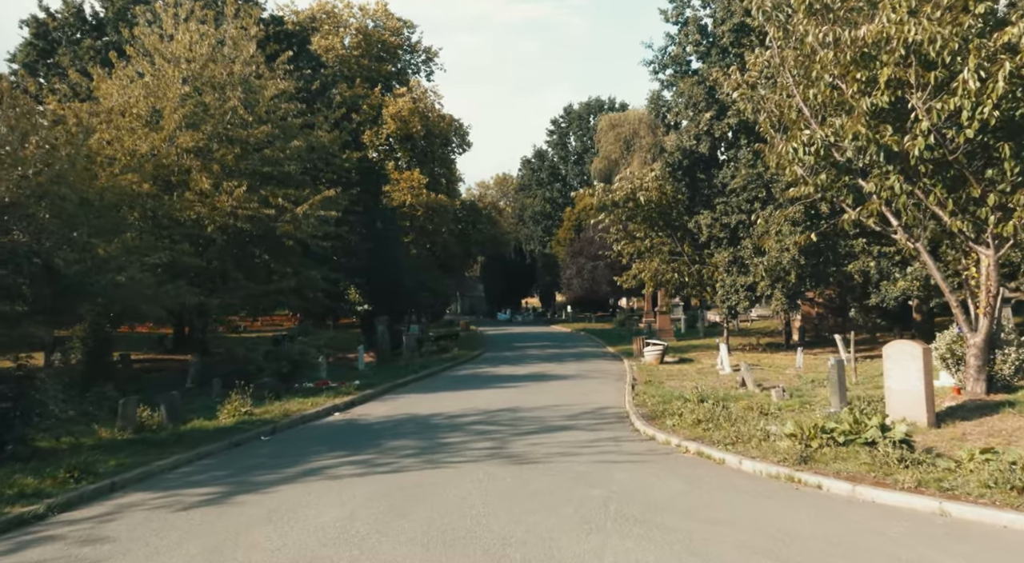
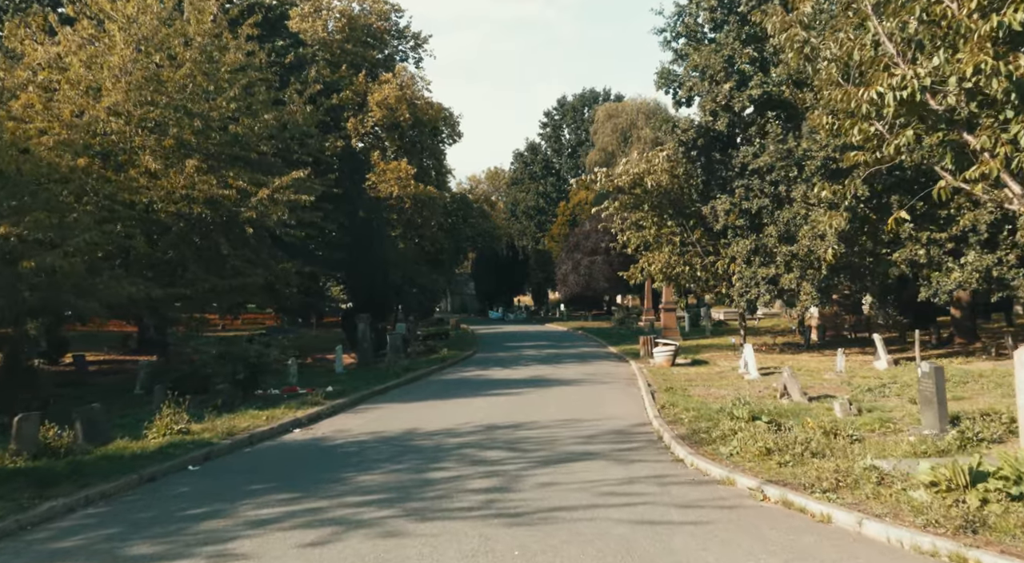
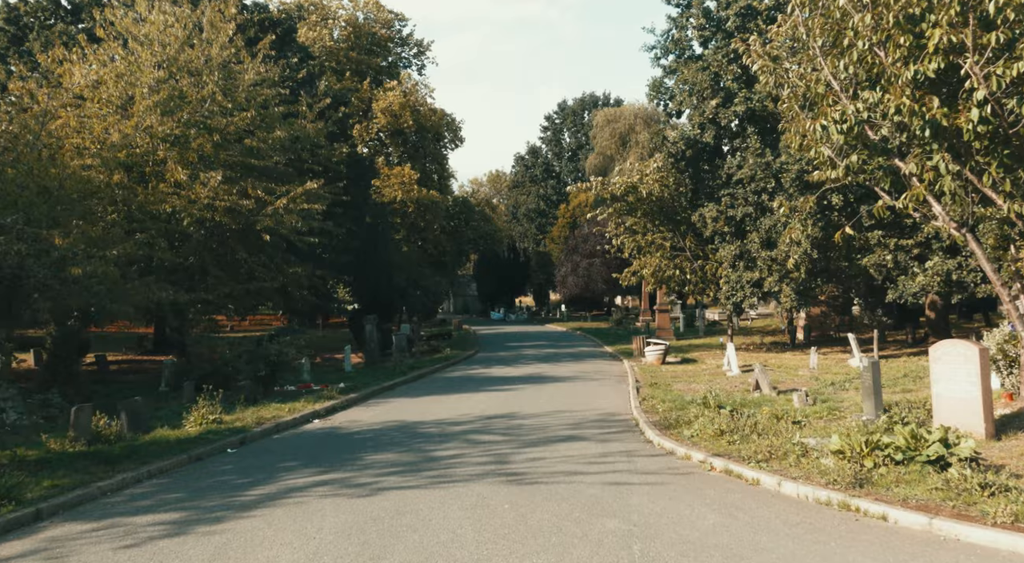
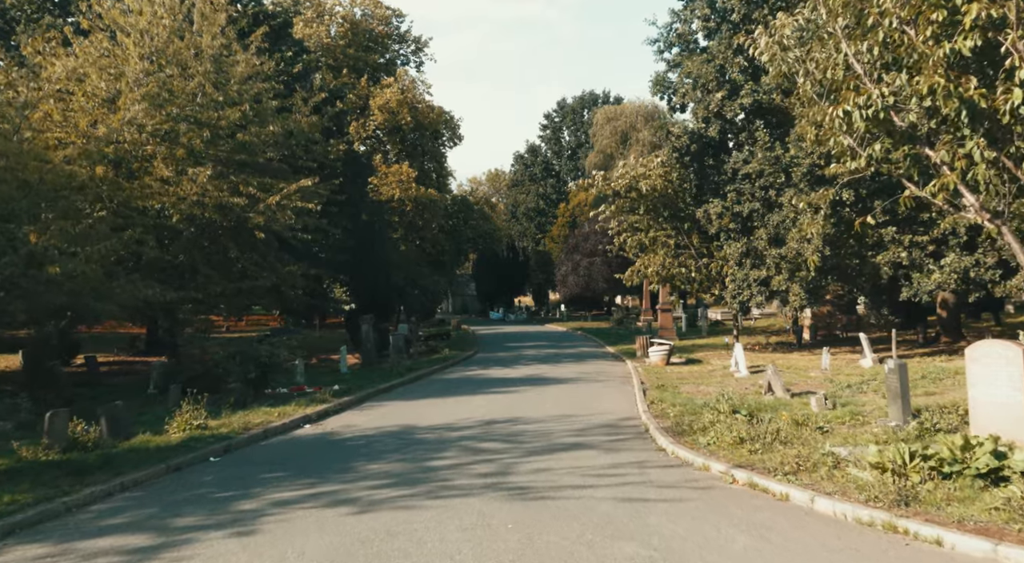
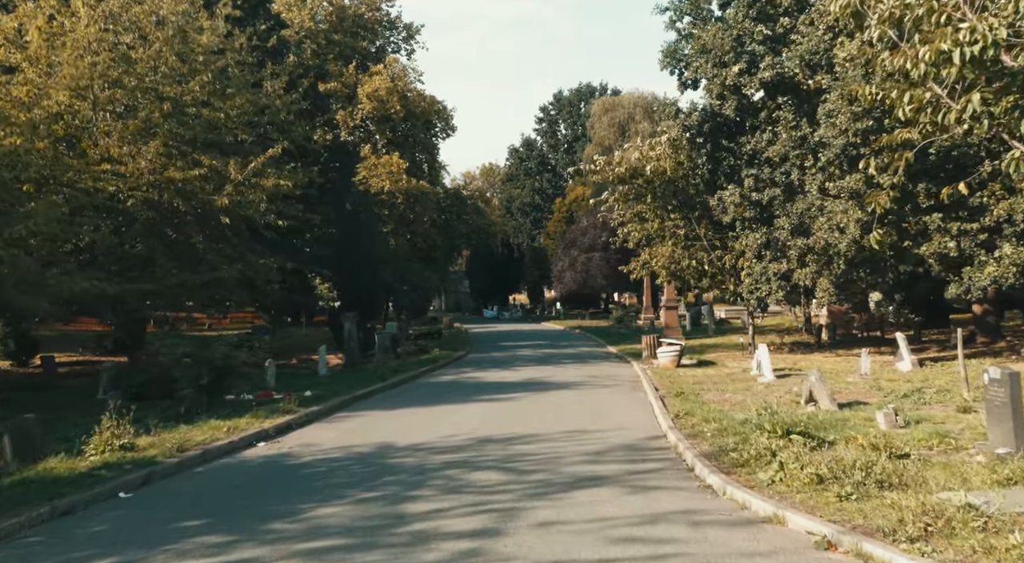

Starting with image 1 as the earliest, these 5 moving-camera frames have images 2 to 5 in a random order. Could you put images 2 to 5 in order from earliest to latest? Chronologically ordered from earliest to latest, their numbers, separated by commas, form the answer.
3, 4, 2, 5
